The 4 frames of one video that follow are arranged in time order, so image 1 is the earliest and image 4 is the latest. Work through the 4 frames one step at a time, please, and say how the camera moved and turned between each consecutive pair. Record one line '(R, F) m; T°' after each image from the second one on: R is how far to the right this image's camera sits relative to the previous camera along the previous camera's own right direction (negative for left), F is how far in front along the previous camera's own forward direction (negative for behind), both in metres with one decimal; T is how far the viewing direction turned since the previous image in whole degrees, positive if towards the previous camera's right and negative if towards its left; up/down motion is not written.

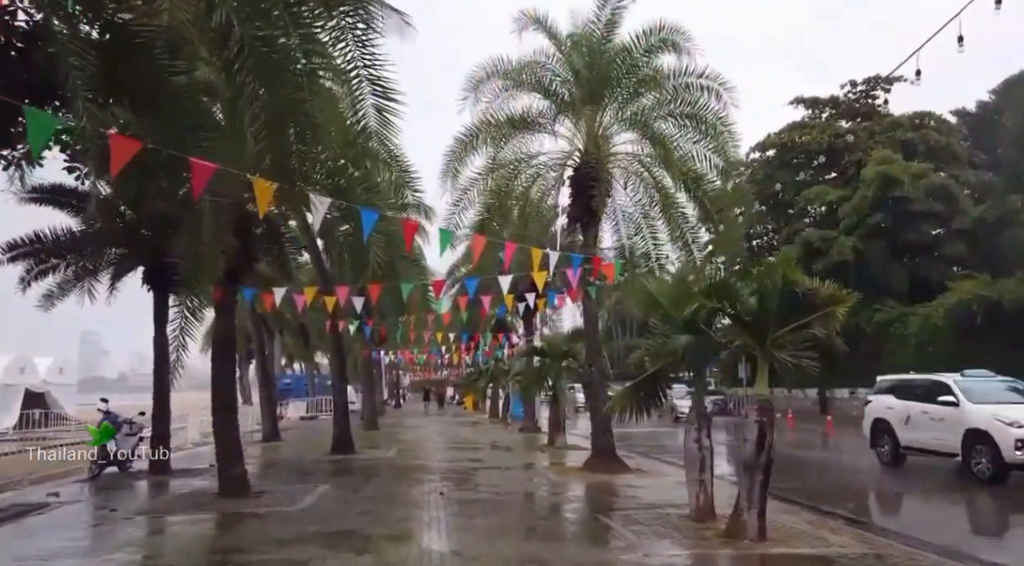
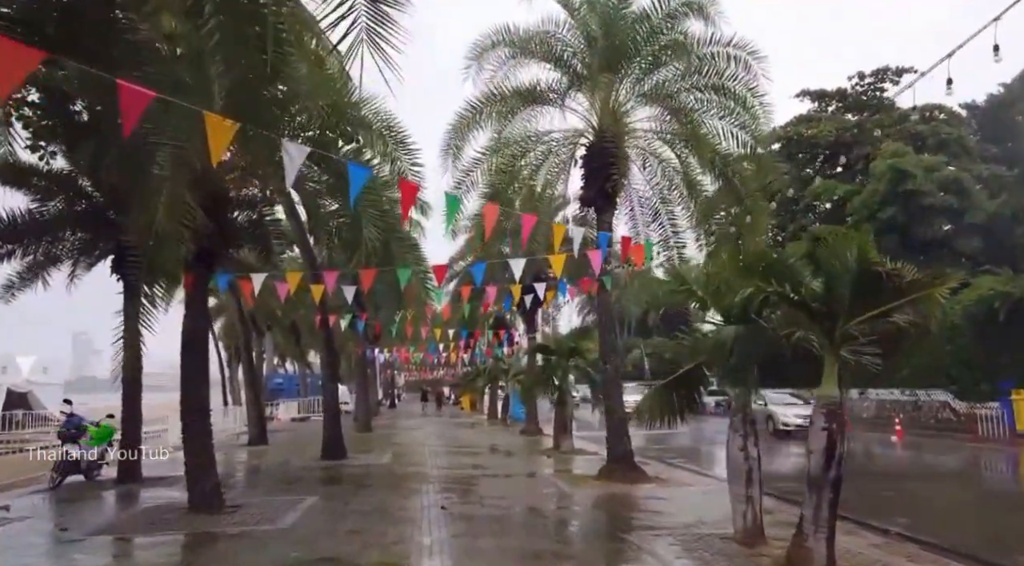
(-0.2, +1.5) m; 0°
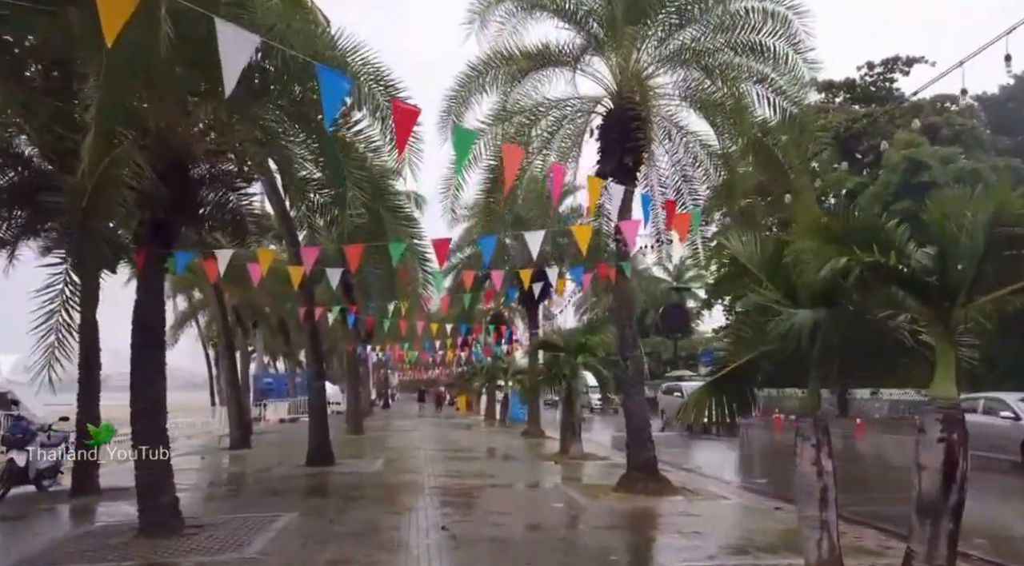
(-0.2, +1.7) m; 0°
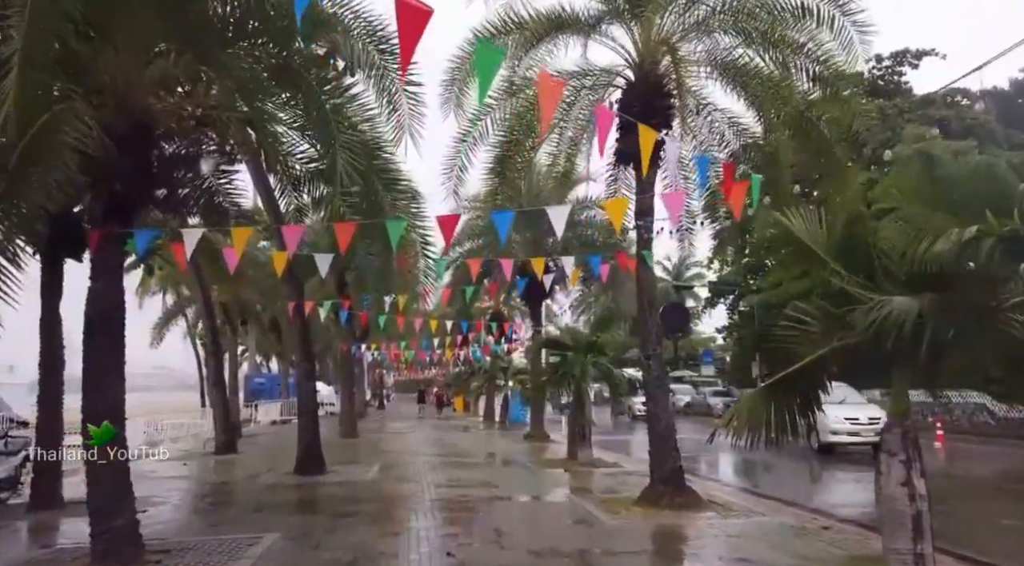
(-0.2, +1.3) m; 0°
